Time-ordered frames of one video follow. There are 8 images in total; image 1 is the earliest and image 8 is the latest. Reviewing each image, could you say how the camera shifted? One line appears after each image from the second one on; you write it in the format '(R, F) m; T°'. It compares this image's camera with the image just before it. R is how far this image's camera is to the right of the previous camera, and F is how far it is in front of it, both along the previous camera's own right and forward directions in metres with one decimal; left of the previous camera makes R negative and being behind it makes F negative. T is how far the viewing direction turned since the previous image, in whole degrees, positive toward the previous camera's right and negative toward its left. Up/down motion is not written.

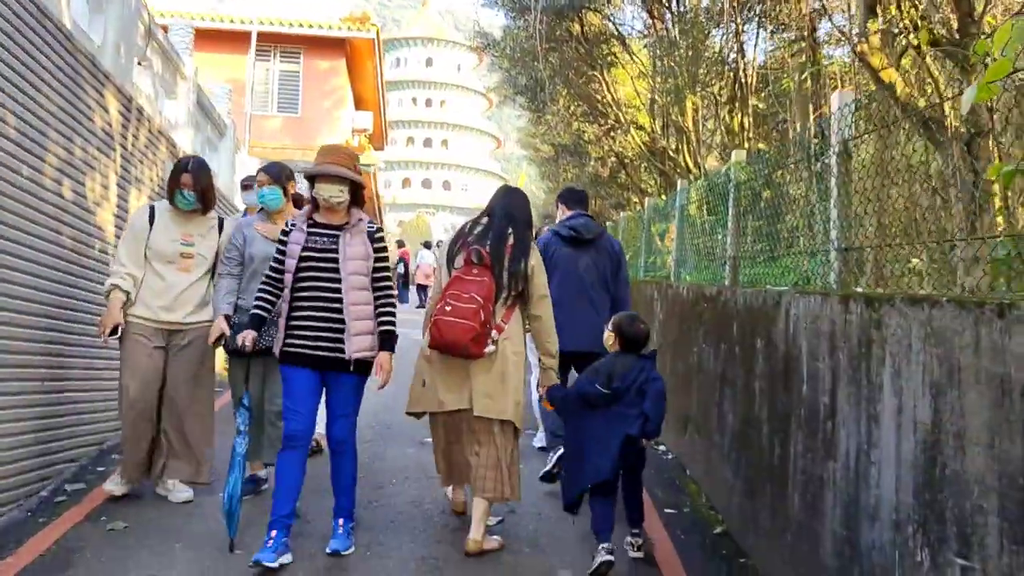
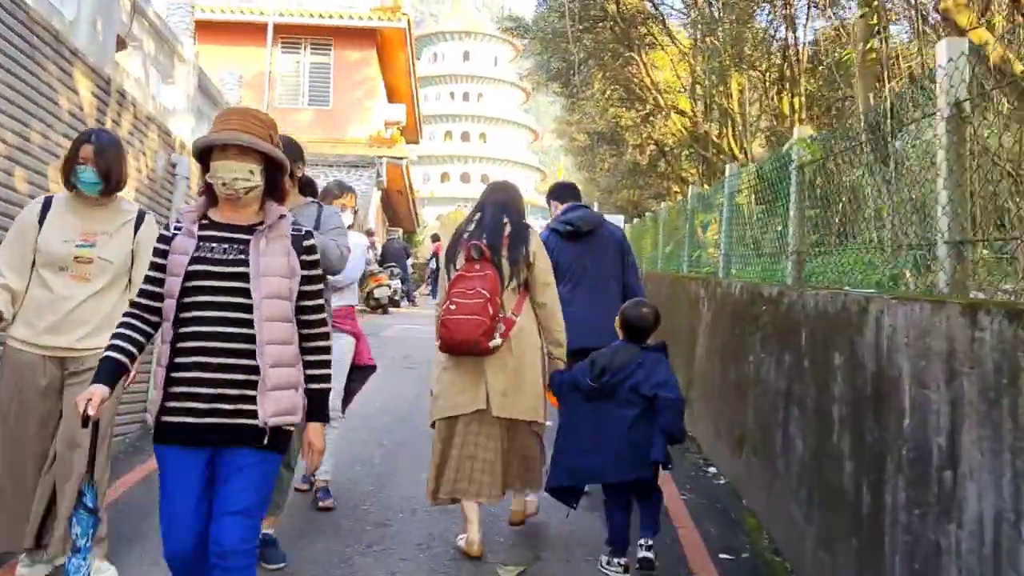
(+0.1, +0.7) m; -2°
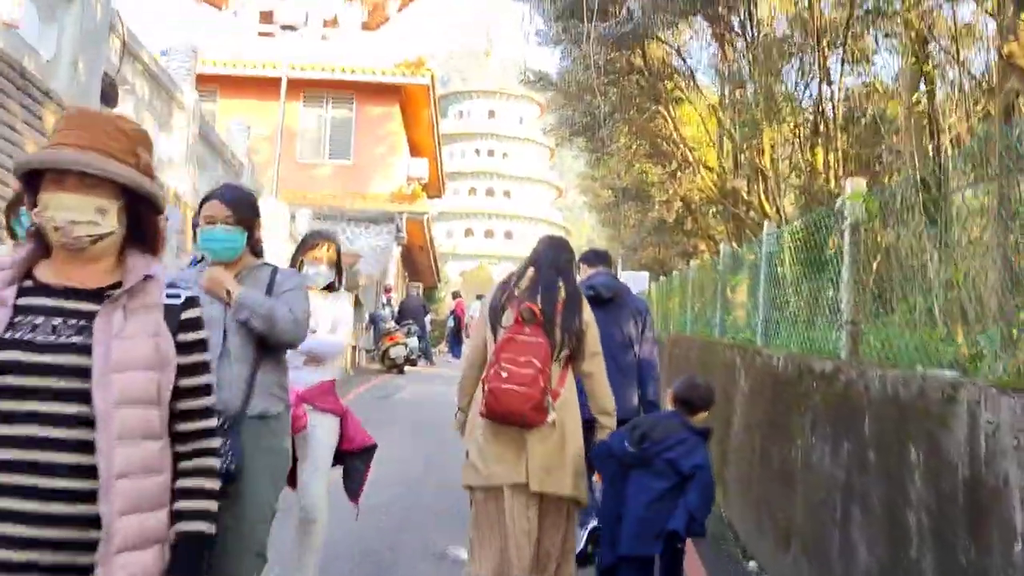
(0.0, +0.5) m; -1°
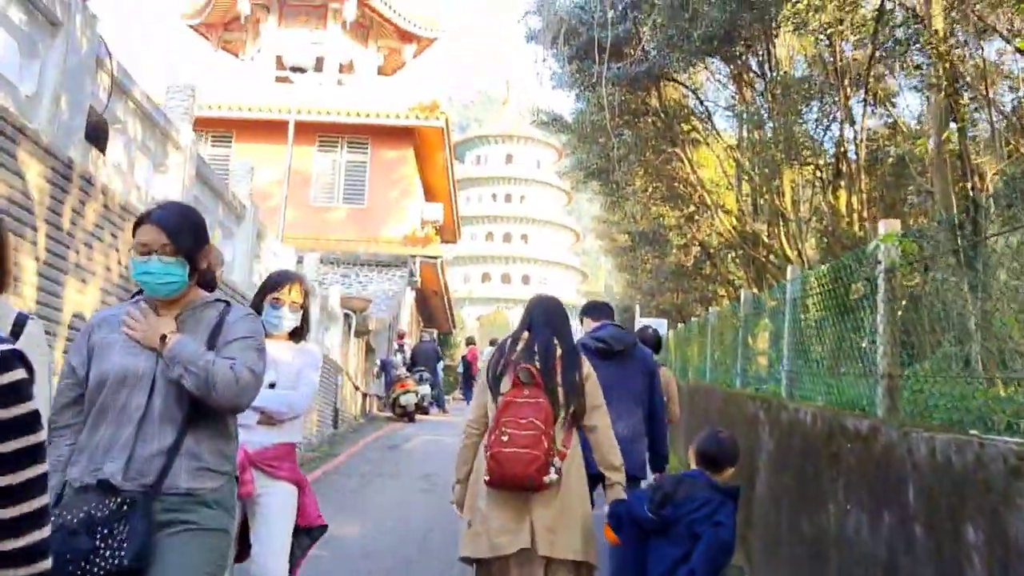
(+0.1, +0.3) m; -1°
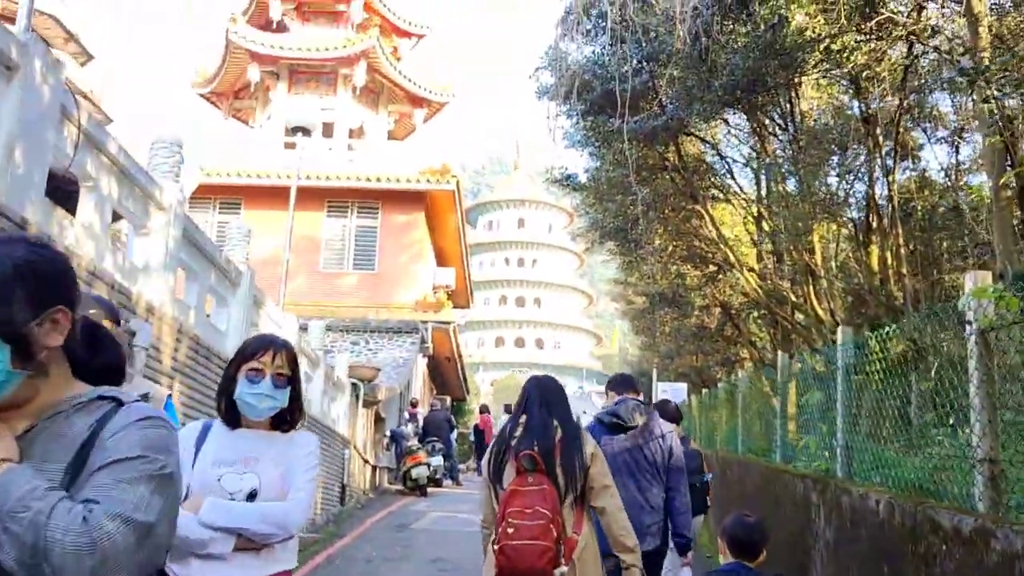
(0.0, +0.6) m; -1°
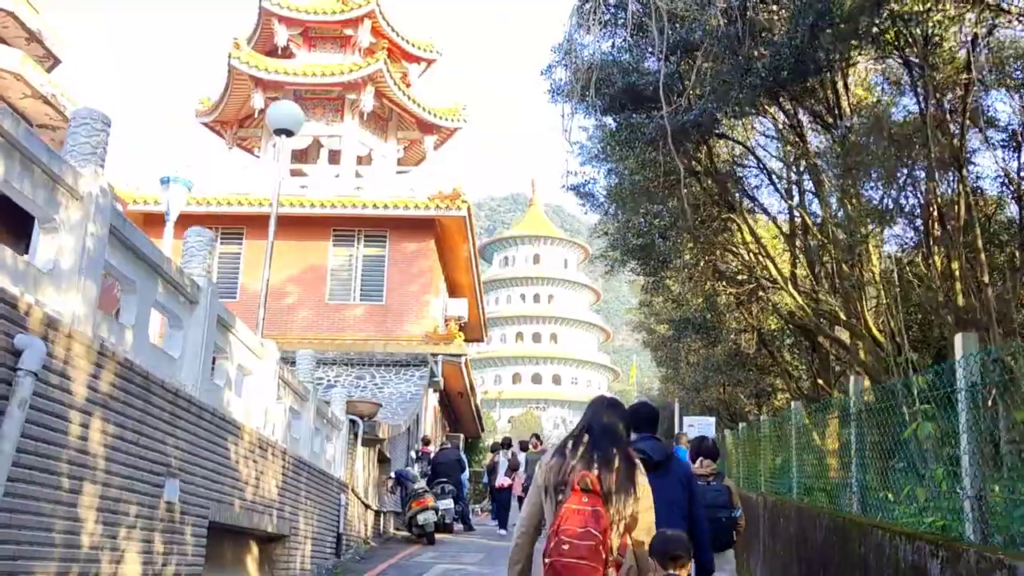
(0.0, +1.2) m; -1°
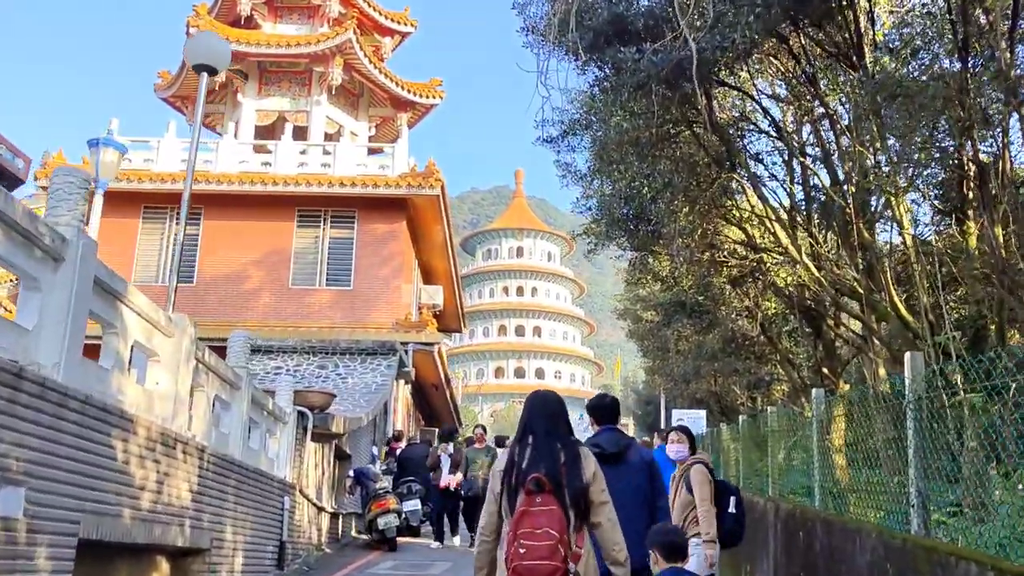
(+0.1, +1.3) m; +1°
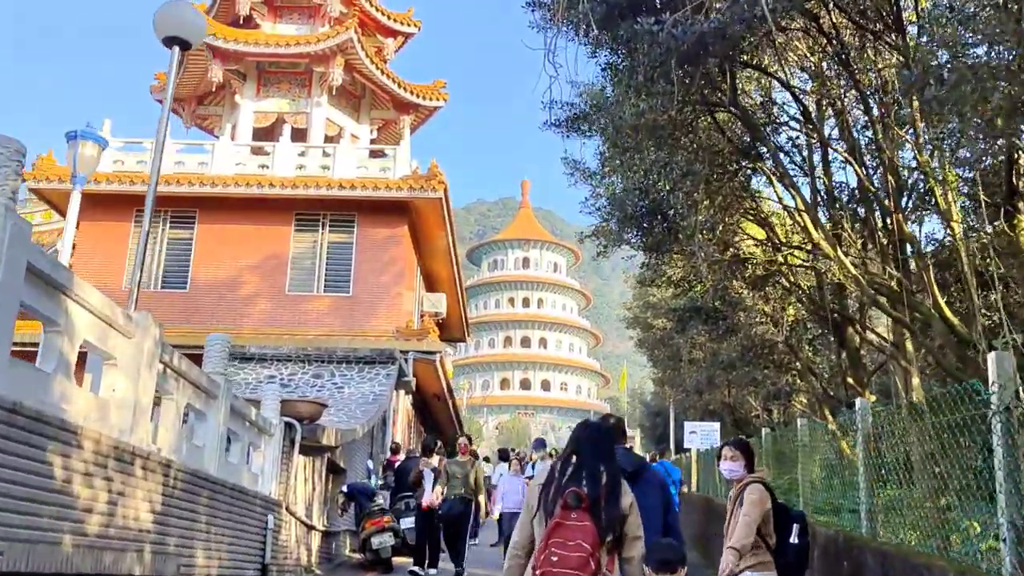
(0.0, +0.7) m; 0°
